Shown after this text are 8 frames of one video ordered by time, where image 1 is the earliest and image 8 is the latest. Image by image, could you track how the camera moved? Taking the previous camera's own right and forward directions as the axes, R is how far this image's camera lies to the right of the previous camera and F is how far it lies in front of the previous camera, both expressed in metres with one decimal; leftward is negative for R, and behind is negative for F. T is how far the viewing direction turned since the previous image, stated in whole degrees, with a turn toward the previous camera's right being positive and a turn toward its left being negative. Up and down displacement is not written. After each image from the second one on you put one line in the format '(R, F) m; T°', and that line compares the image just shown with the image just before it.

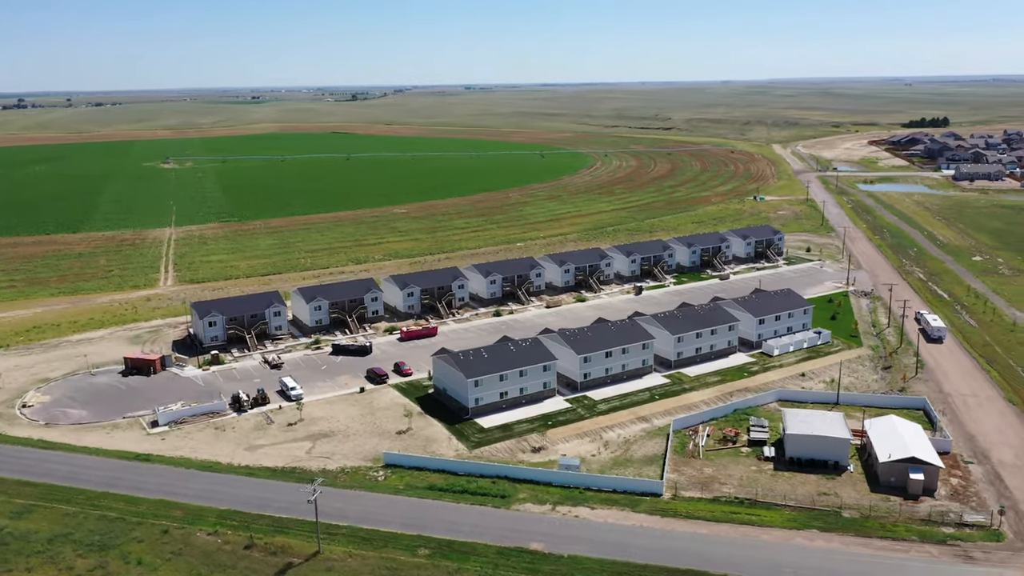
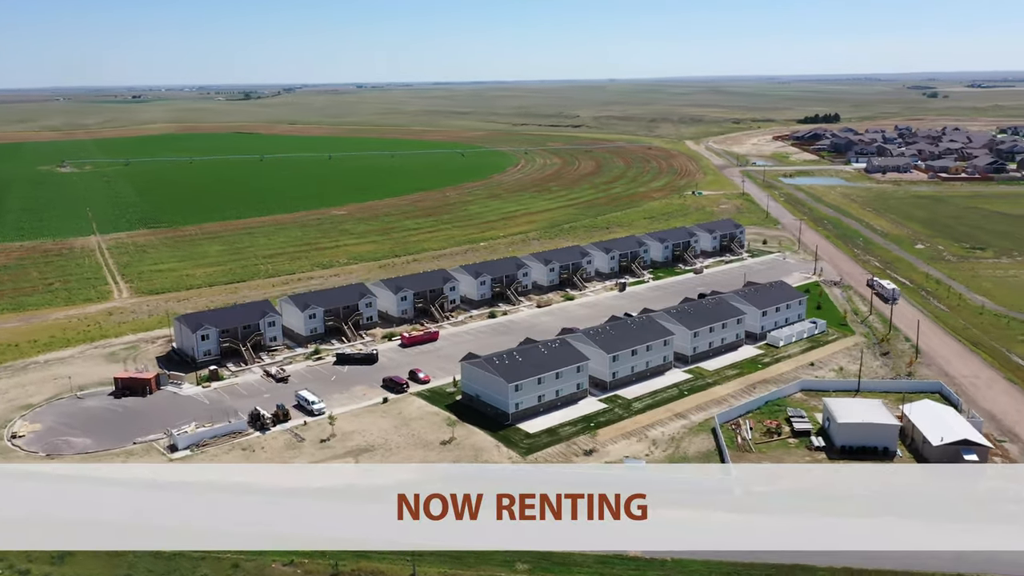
(-6.0, +1.2) m; +7°
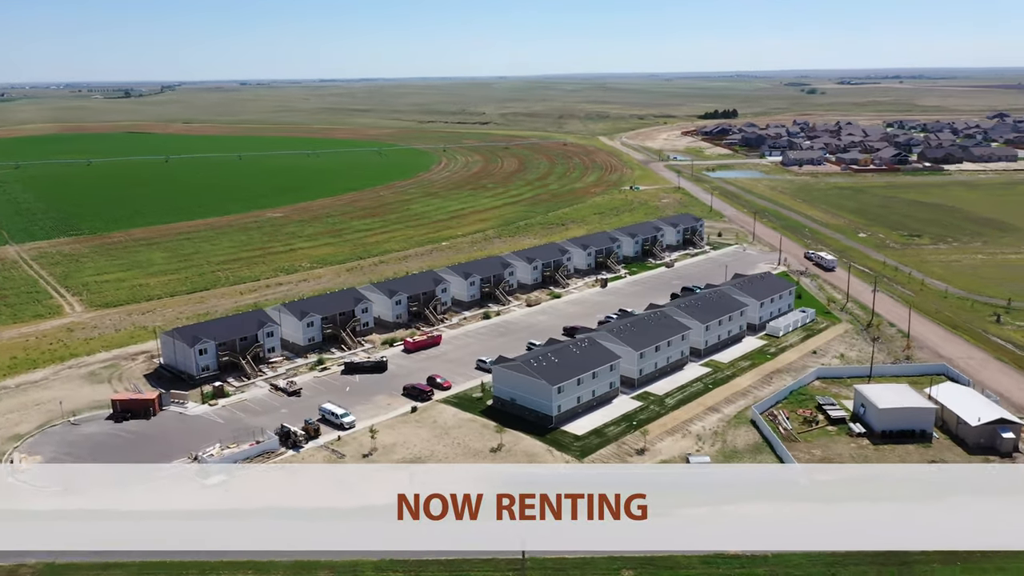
(-6.0, +1.2) m; +7°
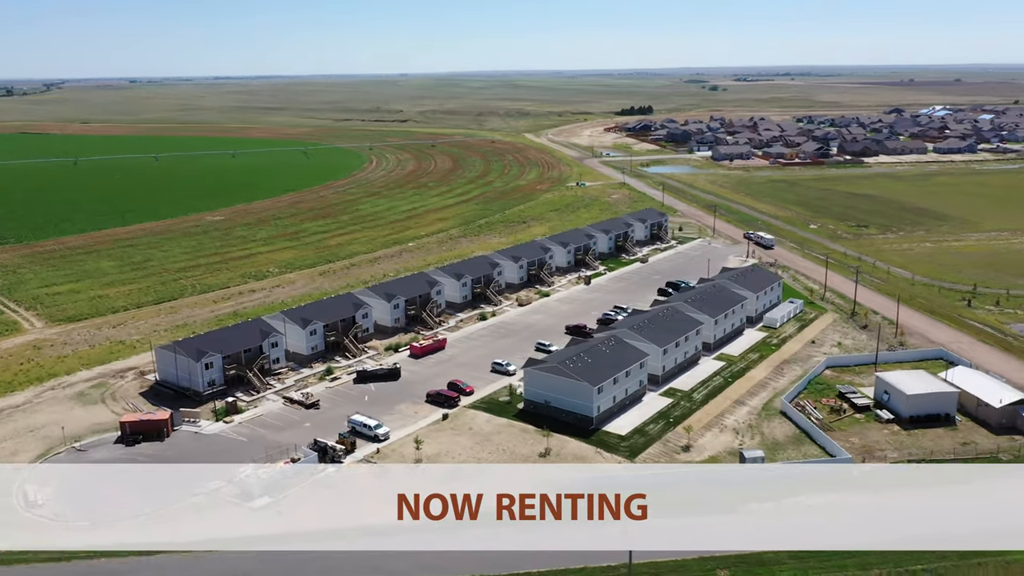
(-5.2, +1.0) m; +7°
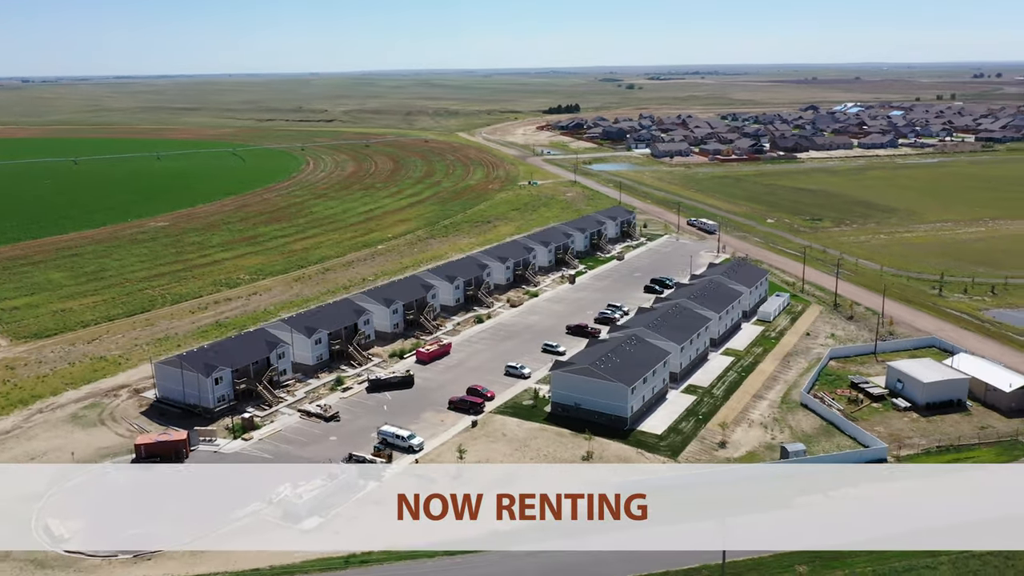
(-4.5, +0.9) m; +6°
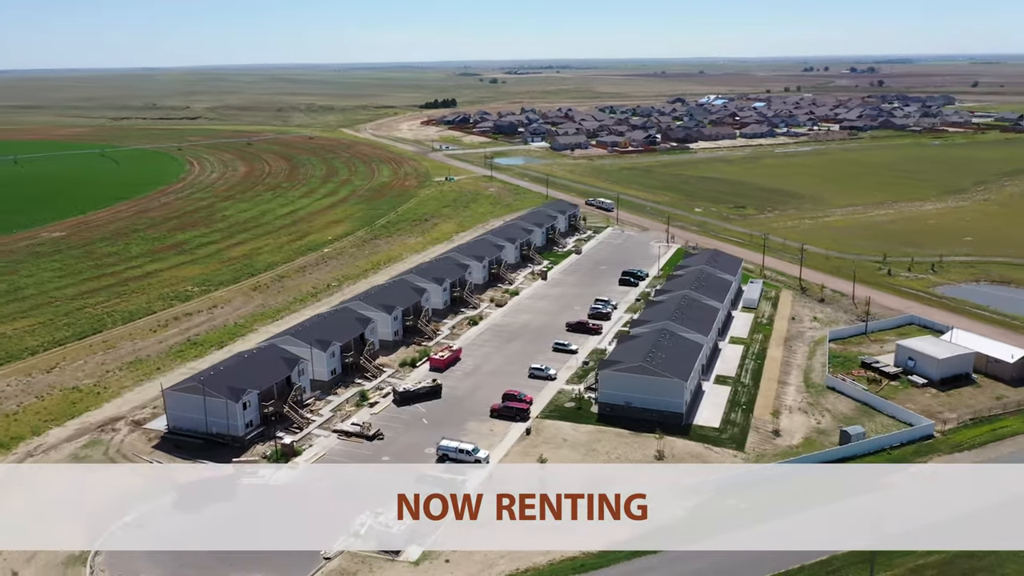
(-7.4, +1.9) m; +10°
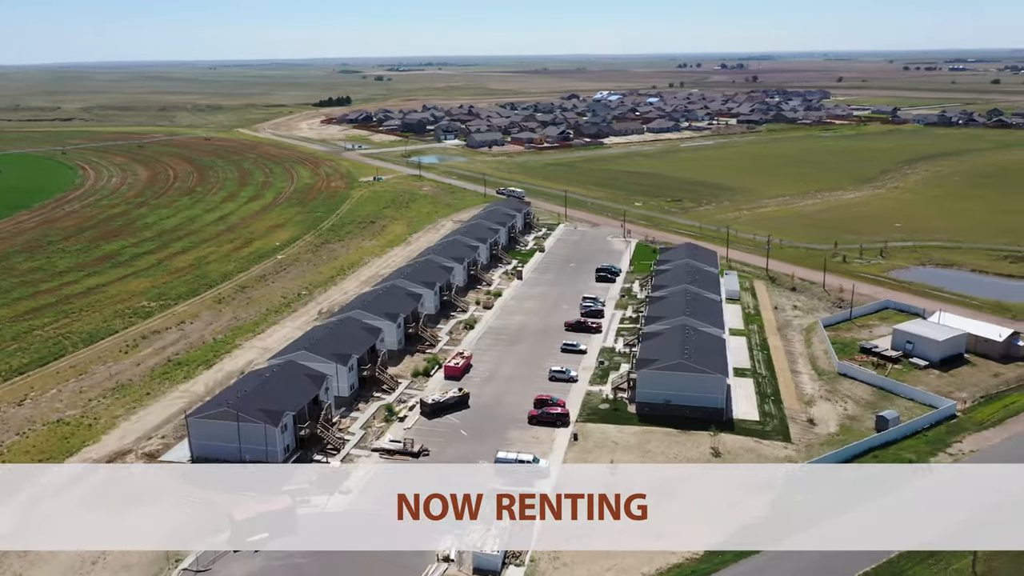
(-6.0, +1.5) m; +8°
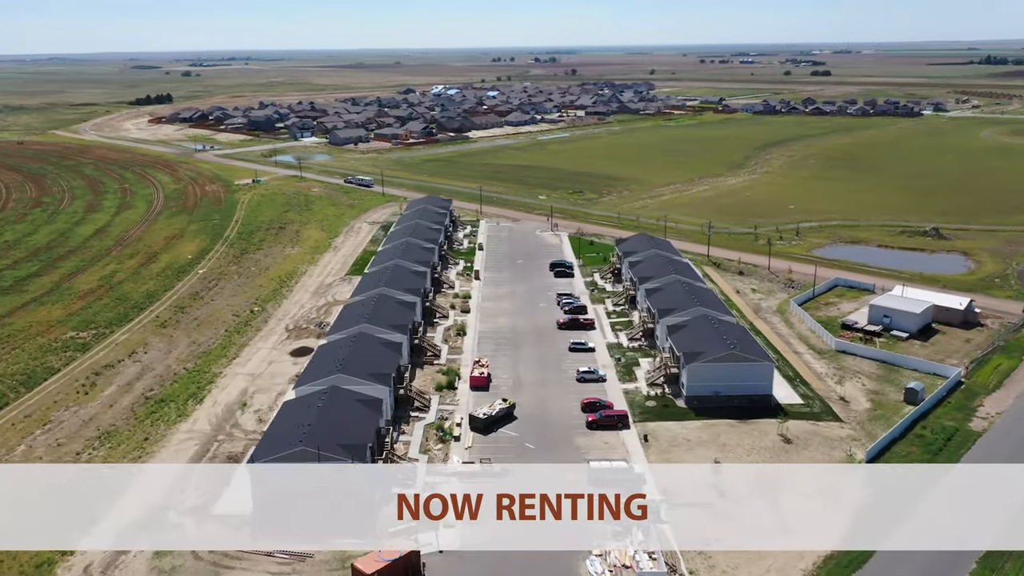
(-8.7, +2.6) m; +12°
